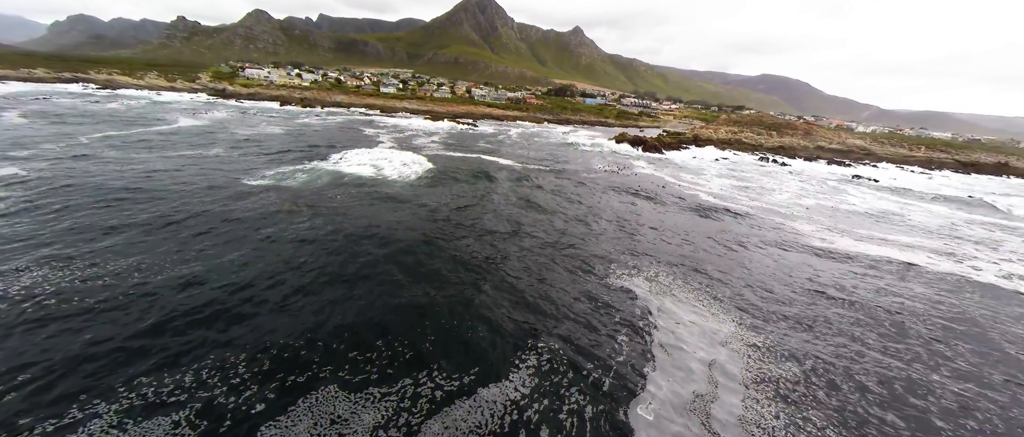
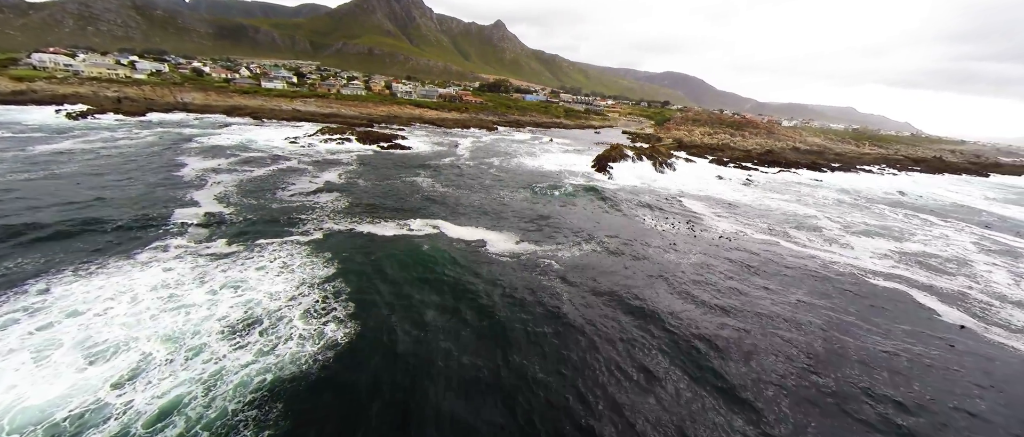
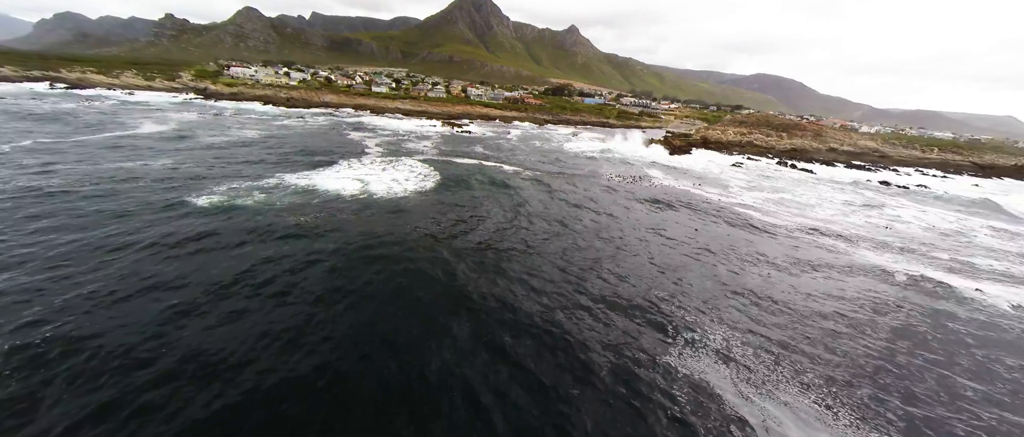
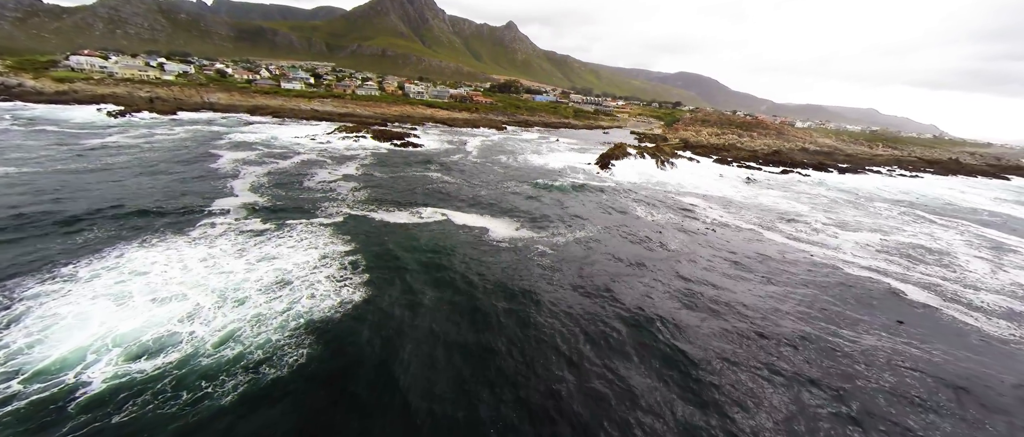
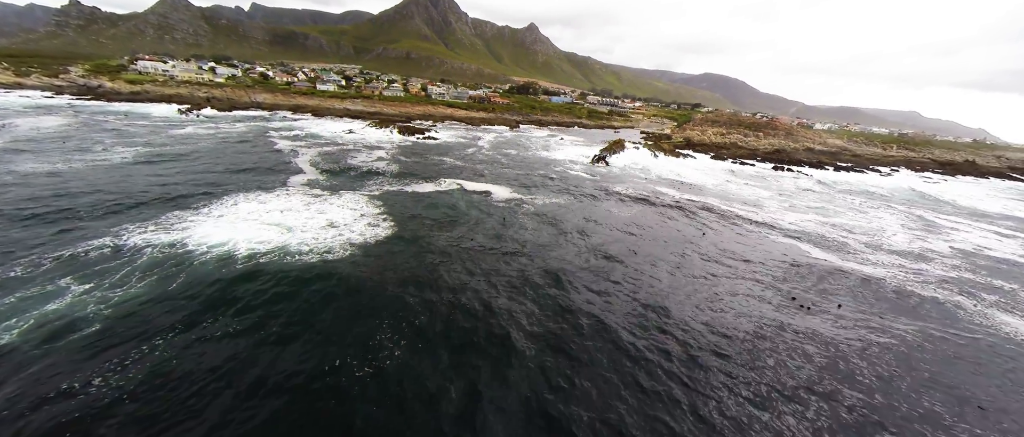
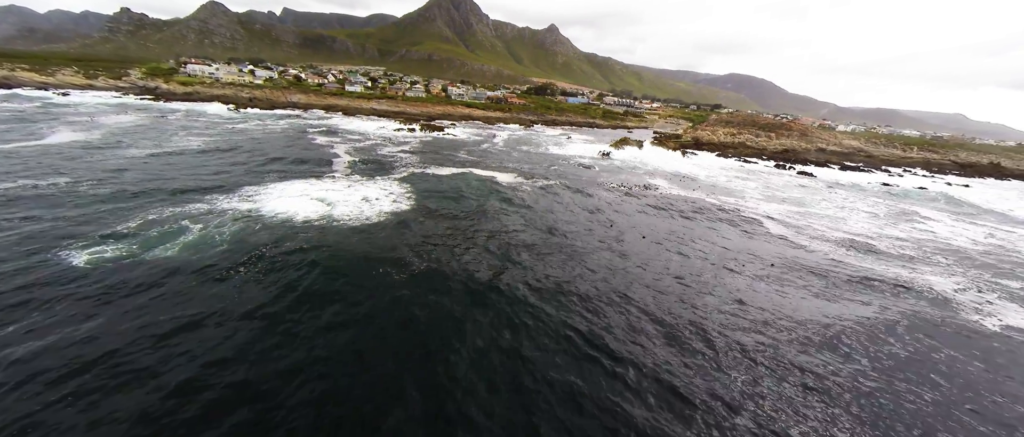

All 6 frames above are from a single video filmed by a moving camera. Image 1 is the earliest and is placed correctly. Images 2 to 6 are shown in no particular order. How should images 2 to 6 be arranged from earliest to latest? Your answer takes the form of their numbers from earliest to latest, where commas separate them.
3, 6, 5, 4, 2
